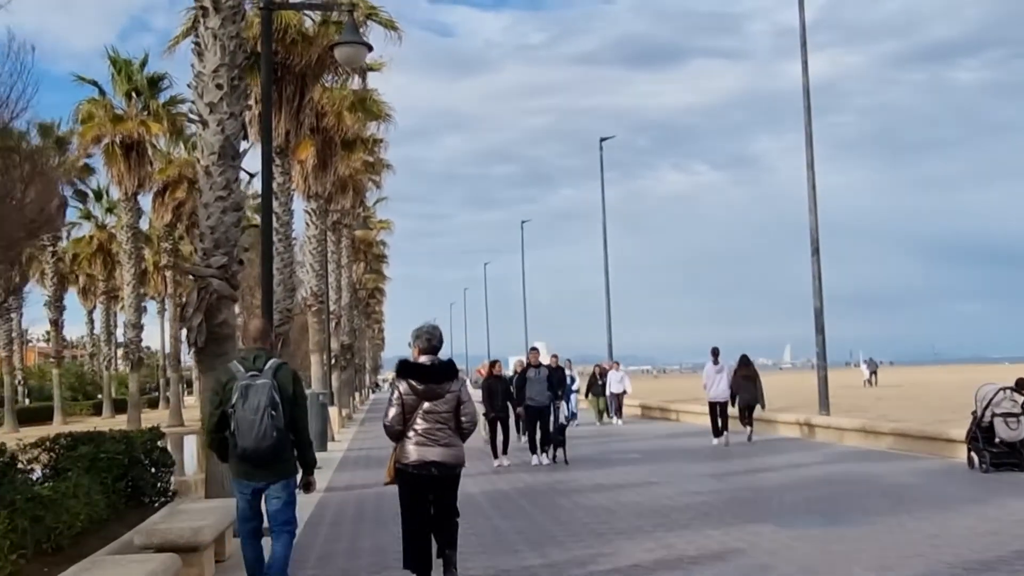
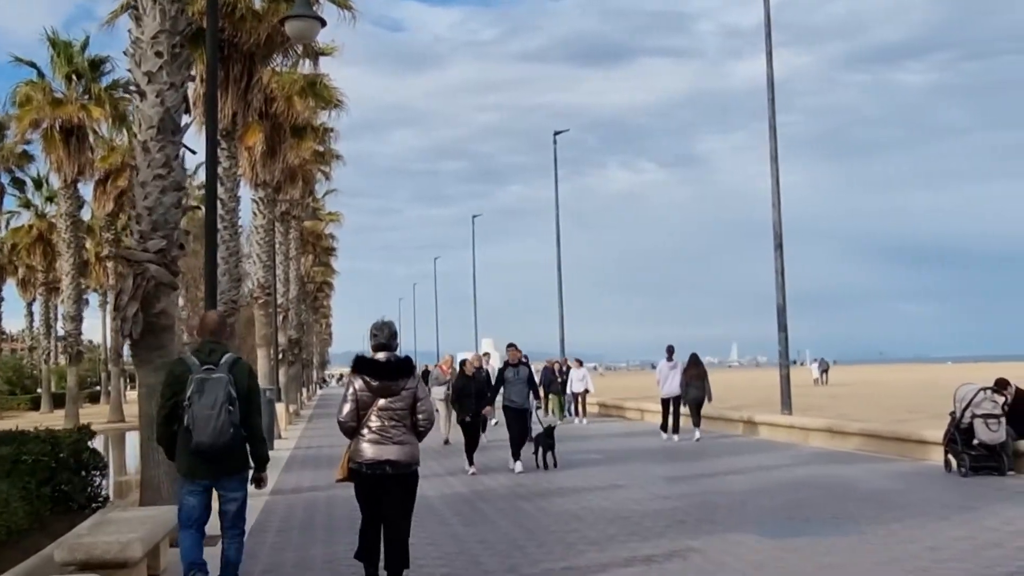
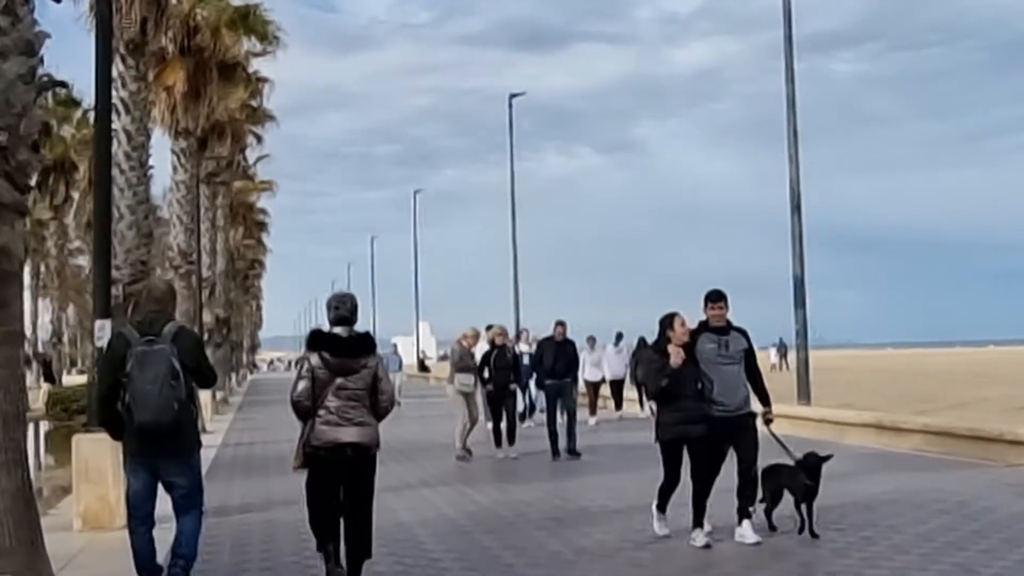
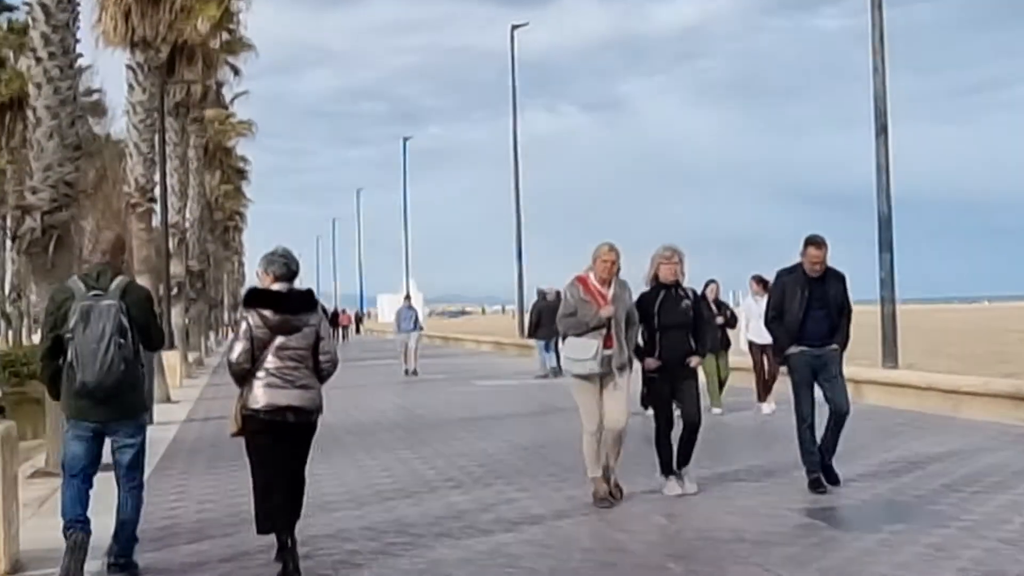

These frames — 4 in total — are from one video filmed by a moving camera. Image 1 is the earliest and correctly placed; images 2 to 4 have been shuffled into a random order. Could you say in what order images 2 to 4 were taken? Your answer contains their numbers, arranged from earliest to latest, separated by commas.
2, 3, 4
